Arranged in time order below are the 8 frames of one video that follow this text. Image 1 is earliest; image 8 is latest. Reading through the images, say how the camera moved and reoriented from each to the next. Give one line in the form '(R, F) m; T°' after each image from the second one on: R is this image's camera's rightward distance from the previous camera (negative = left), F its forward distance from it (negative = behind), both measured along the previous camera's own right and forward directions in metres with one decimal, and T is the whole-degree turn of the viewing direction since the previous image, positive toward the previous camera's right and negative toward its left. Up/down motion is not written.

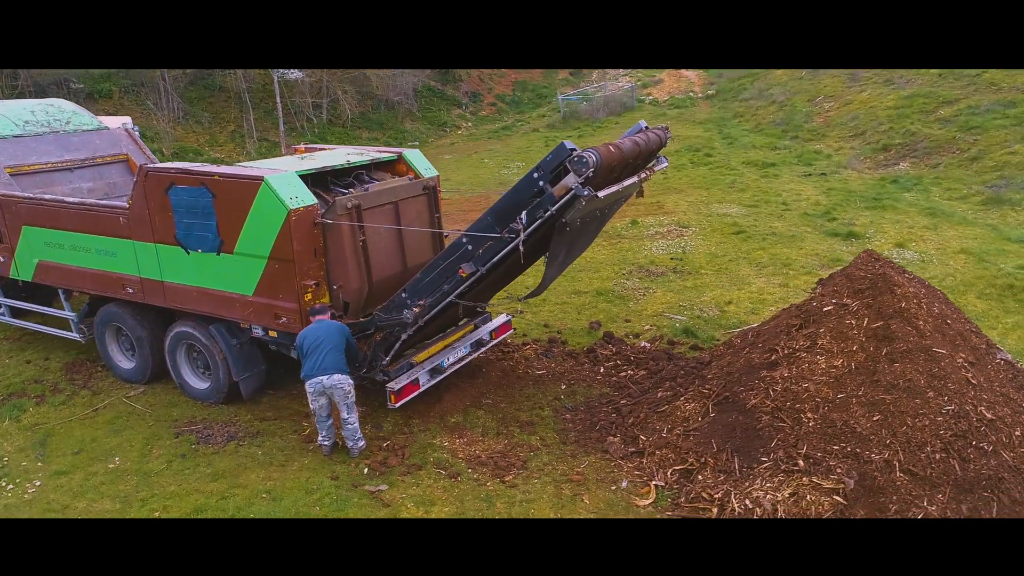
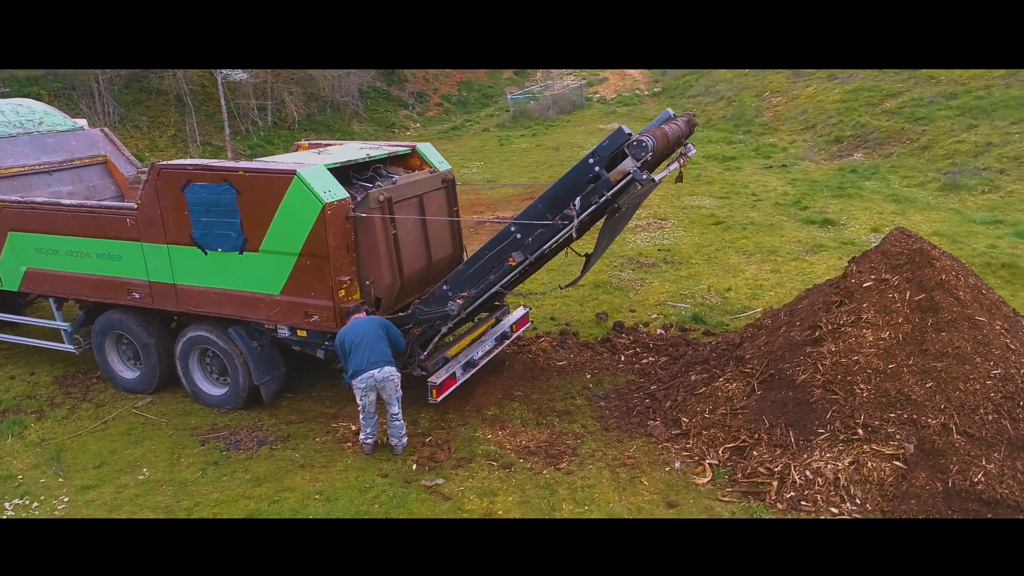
(-0.8, +0.1) m; +5°
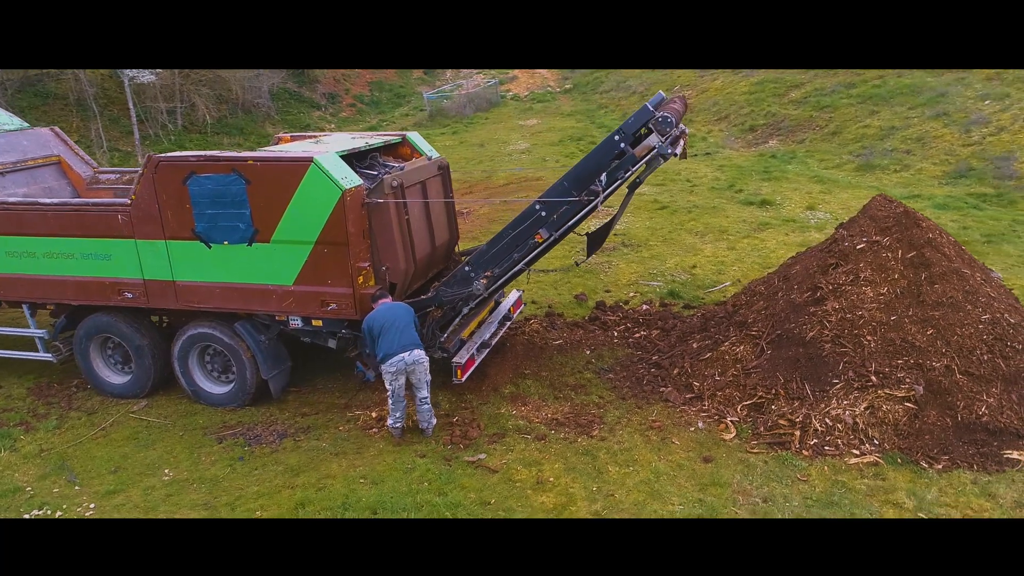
(-0.9, -0.1) m; +8°
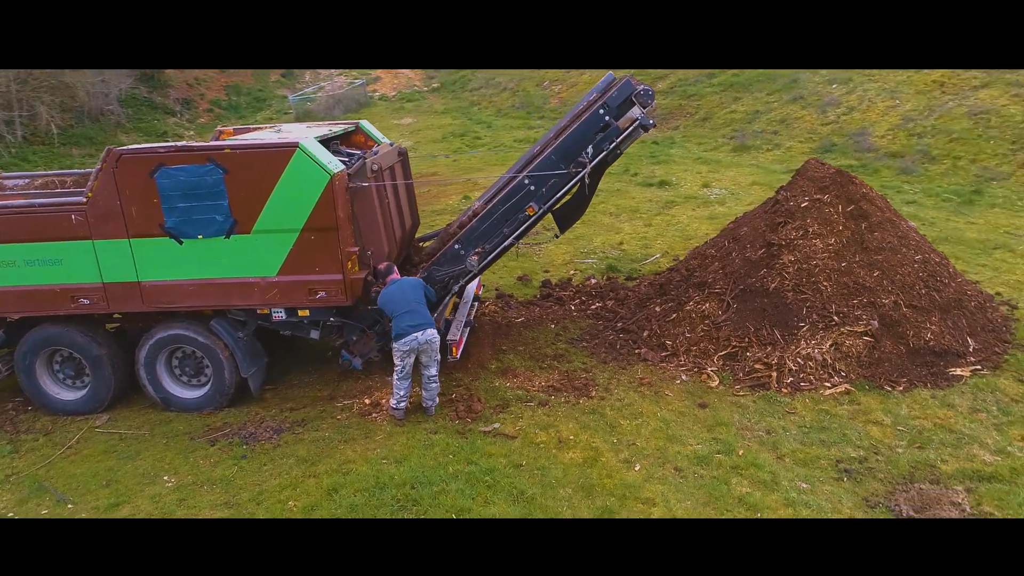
(-1.1, -0.1) m; +11°
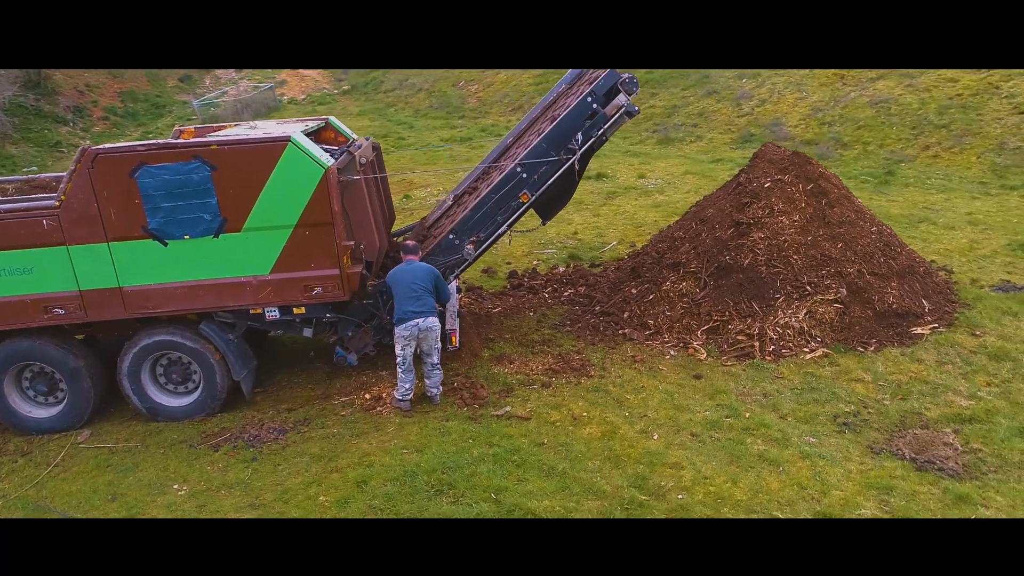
(-0.7, -0.1) m; +7°
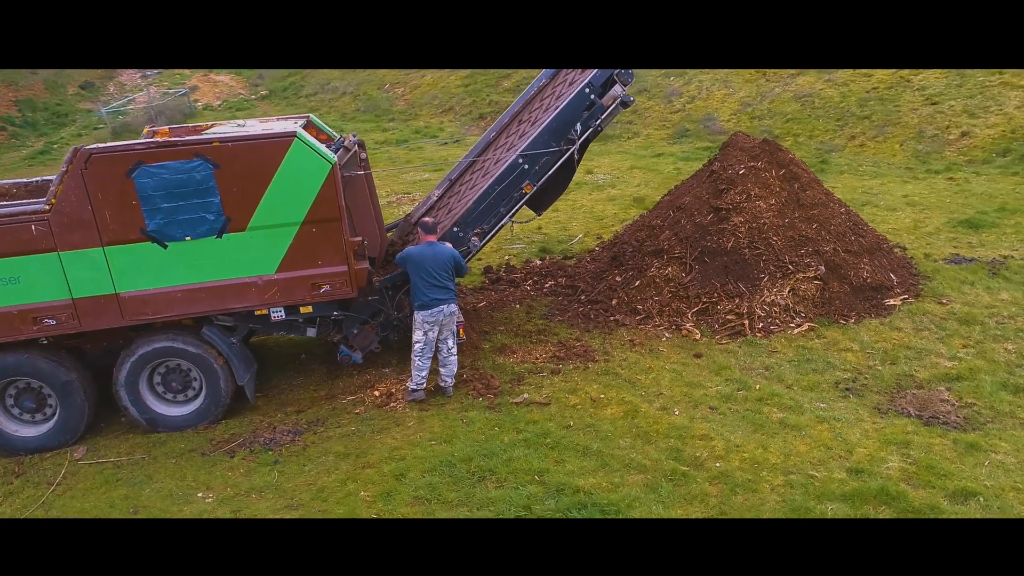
(-0.7, 0.0) m; +7°
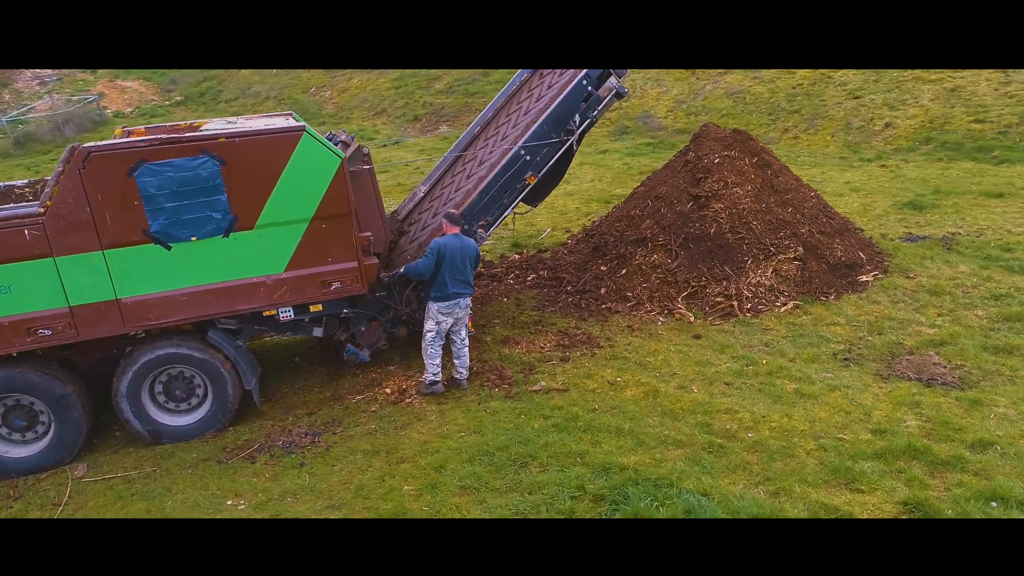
(-0.8, 0.0) m; +7°
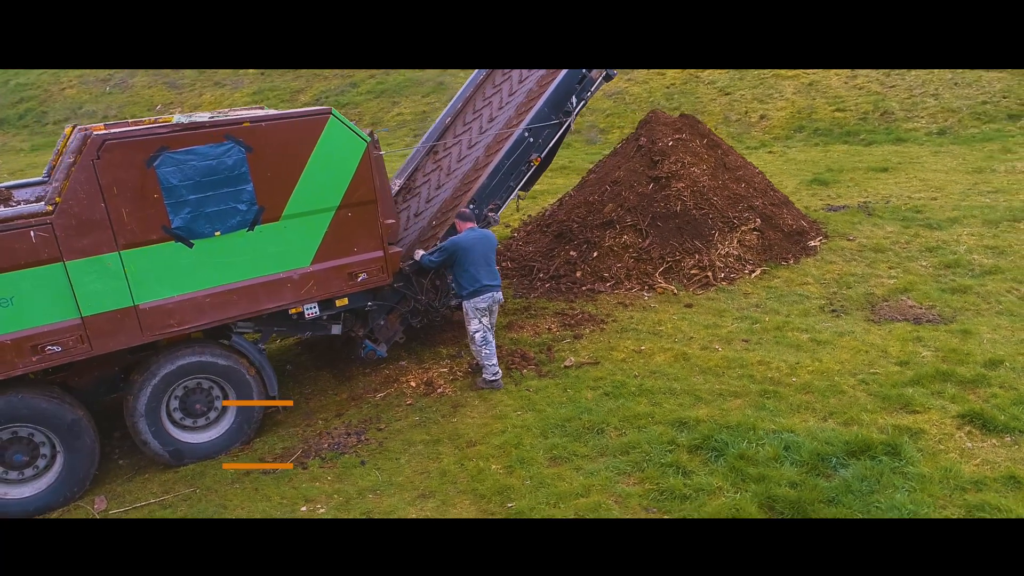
(-1.4, +0.1) m; +12°
